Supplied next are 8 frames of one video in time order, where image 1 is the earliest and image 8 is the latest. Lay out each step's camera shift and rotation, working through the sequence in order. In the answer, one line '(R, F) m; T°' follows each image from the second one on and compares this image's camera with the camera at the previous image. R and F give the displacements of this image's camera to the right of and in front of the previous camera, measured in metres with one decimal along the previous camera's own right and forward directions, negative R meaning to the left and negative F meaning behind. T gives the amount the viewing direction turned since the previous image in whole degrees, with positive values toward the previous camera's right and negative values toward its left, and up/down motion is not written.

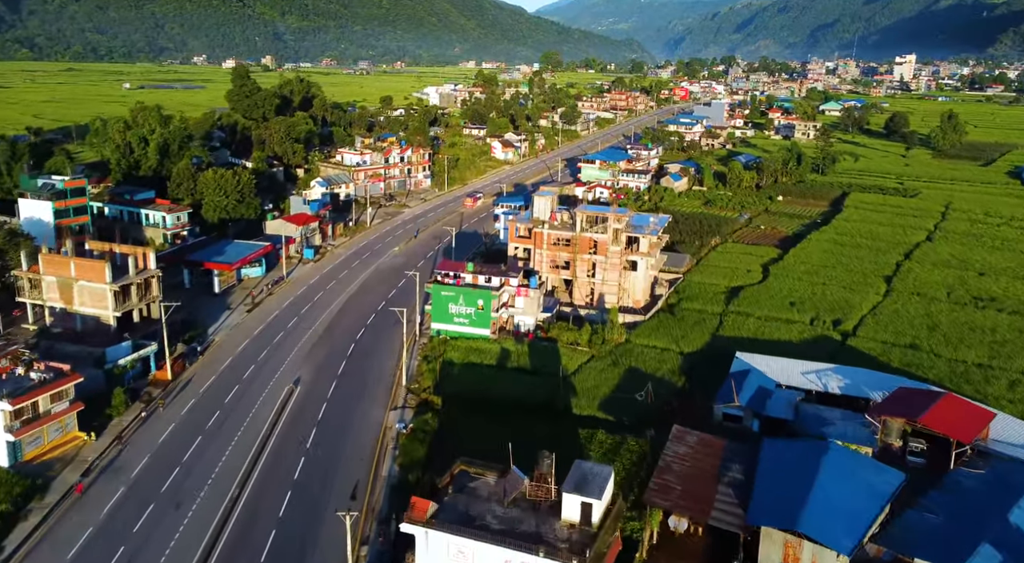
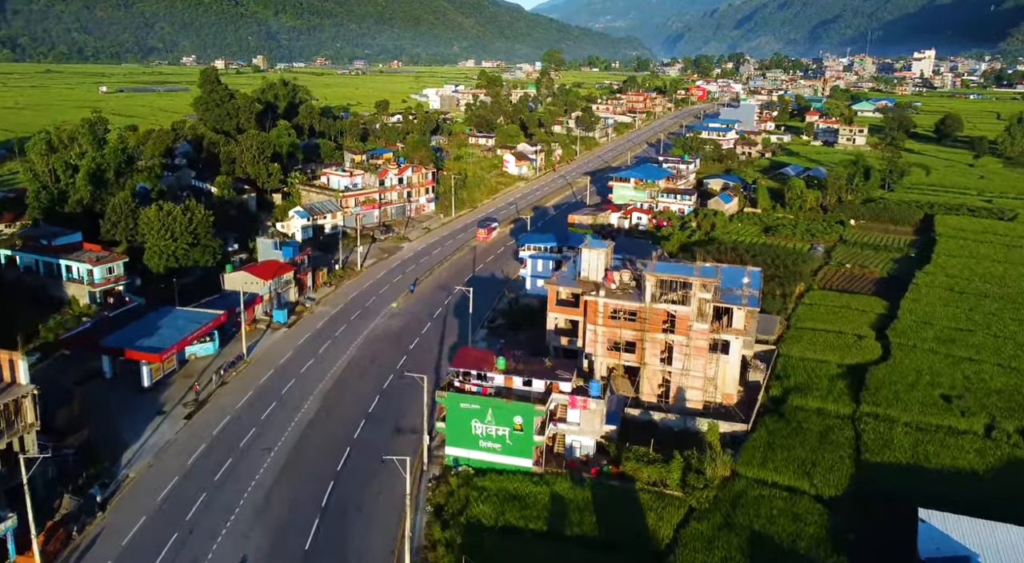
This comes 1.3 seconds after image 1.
(-1.6, +11.2) m; 0°
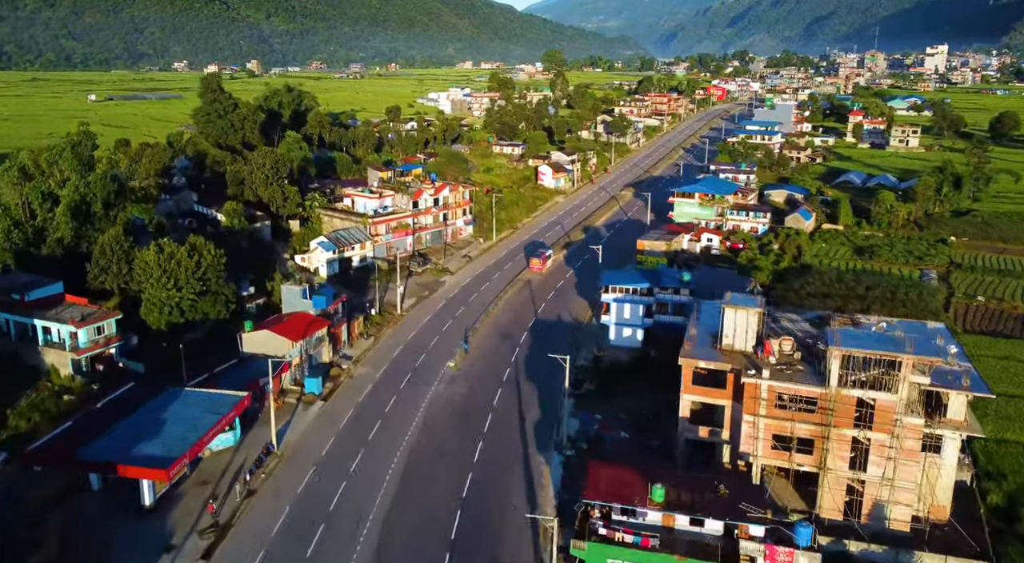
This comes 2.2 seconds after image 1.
(-3.6, +7.6) m; 0°
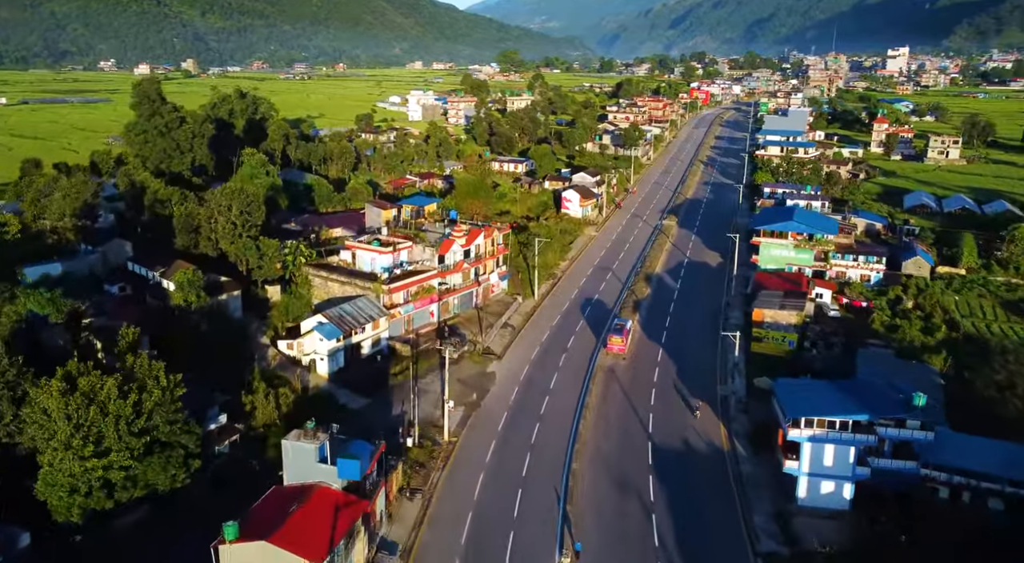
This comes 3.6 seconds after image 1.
(-5.2, +12.8) m; +4°
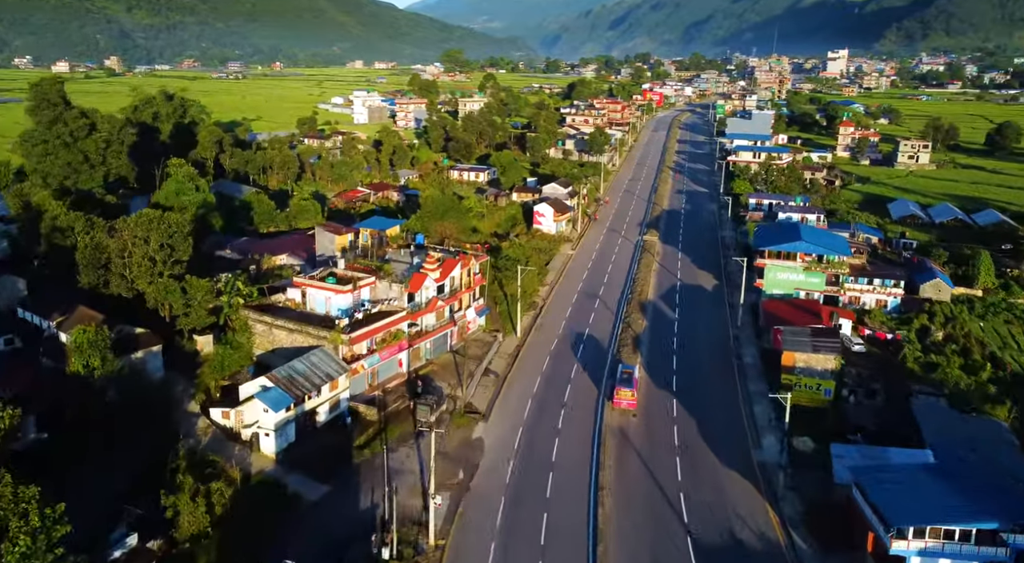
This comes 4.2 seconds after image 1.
(-1.5, +5.6) m; +4°
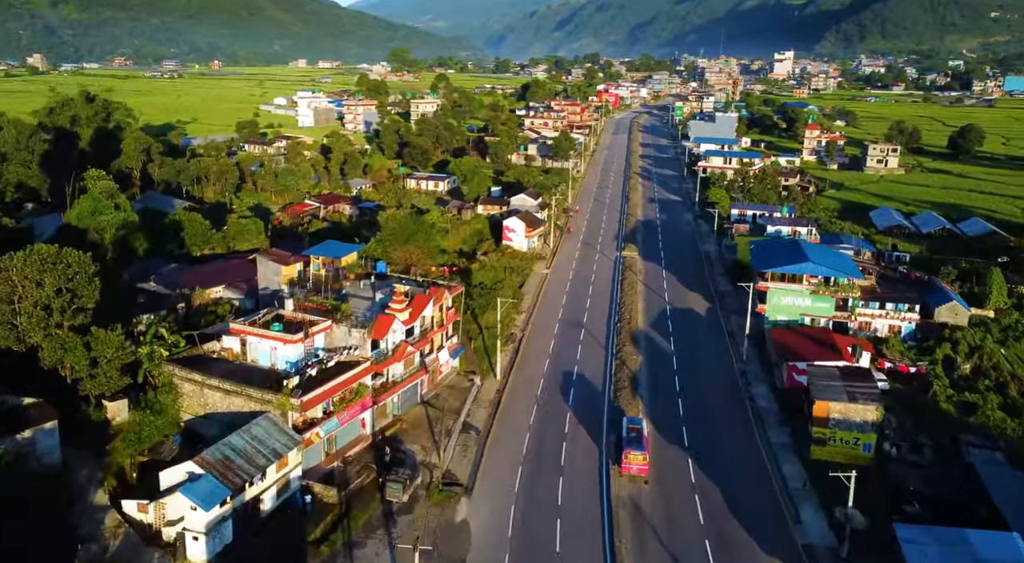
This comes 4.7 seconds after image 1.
(-1.1, +4.7) m; +4°
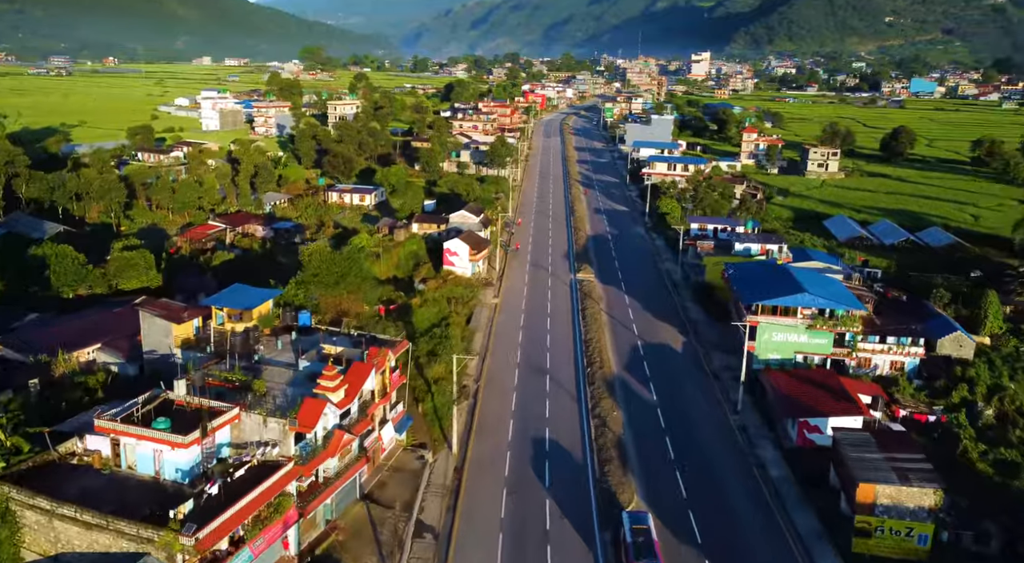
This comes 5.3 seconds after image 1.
(-1.1, +5.6) m; +6°
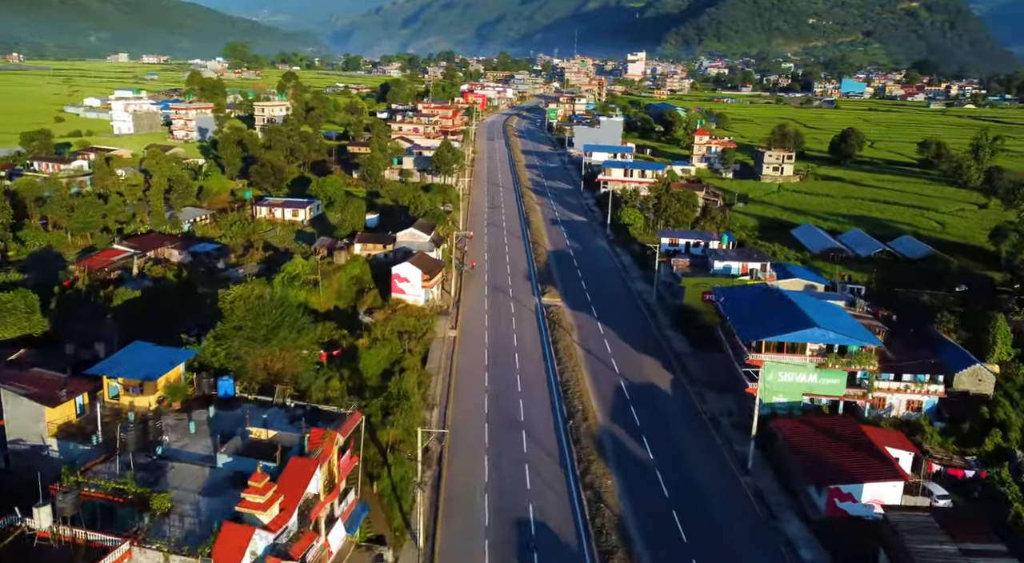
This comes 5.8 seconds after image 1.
(-1.0, +4.6) m; +5°
